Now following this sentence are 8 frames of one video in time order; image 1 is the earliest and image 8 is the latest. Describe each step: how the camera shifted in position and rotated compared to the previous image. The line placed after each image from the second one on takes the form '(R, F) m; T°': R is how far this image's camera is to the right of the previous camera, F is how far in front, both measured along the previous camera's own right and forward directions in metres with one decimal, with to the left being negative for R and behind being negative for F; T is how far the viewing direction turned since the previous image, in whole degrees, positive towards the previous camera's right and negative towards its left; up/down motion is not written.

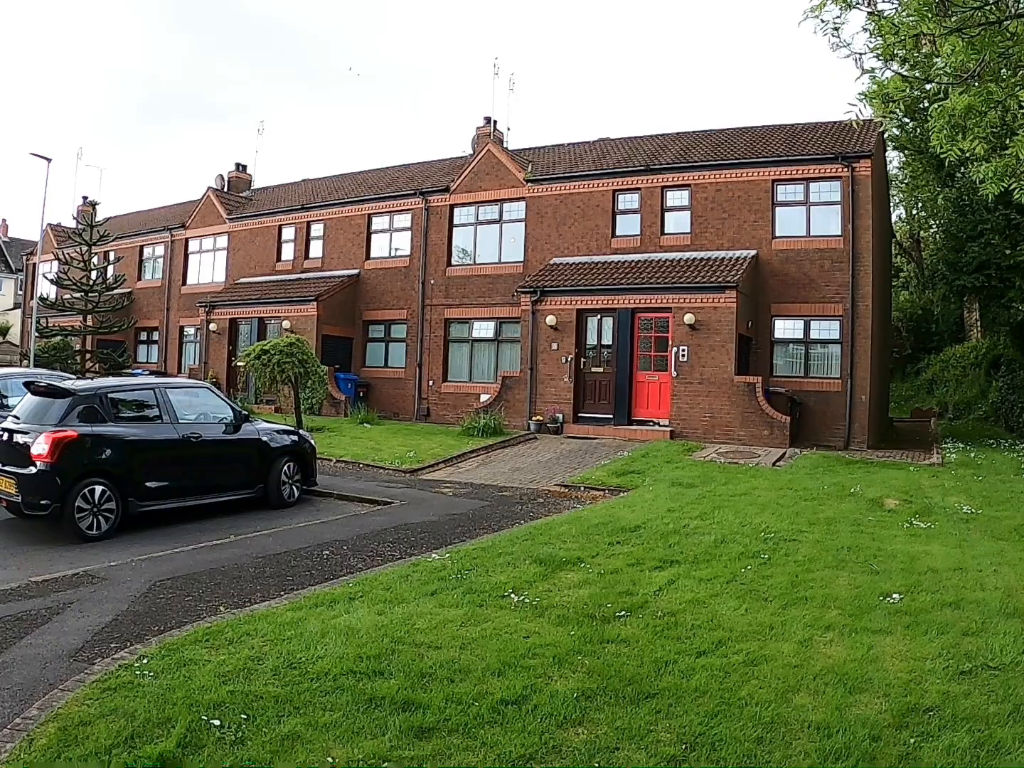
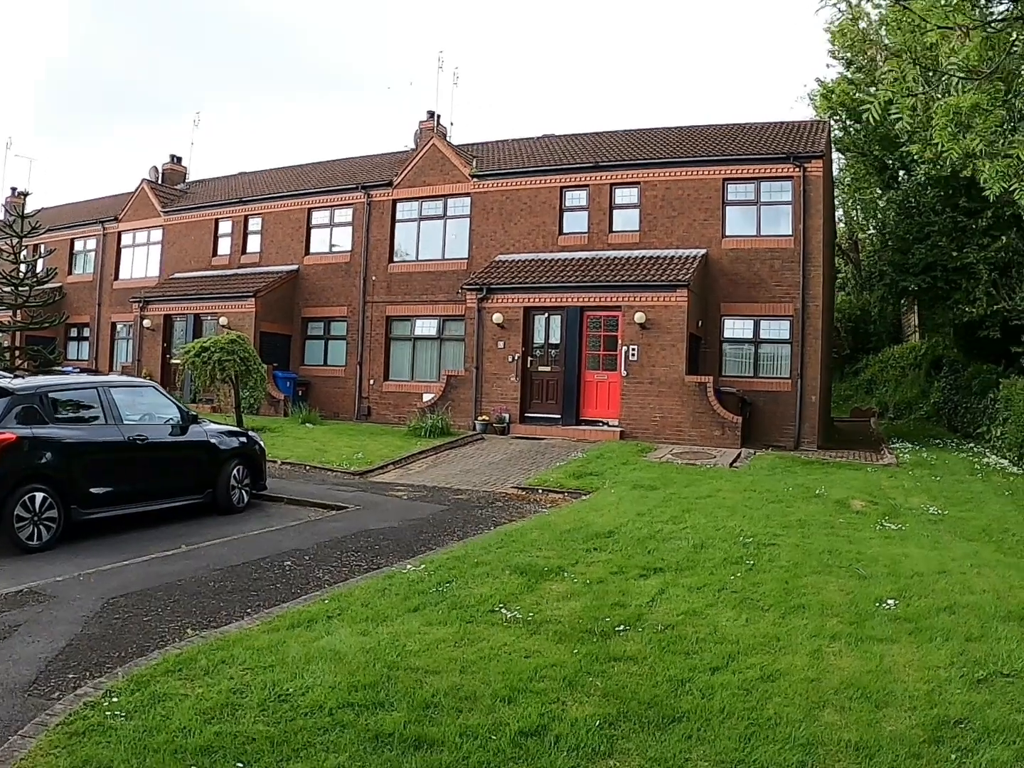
(-0.3, +0.4) m; +4°
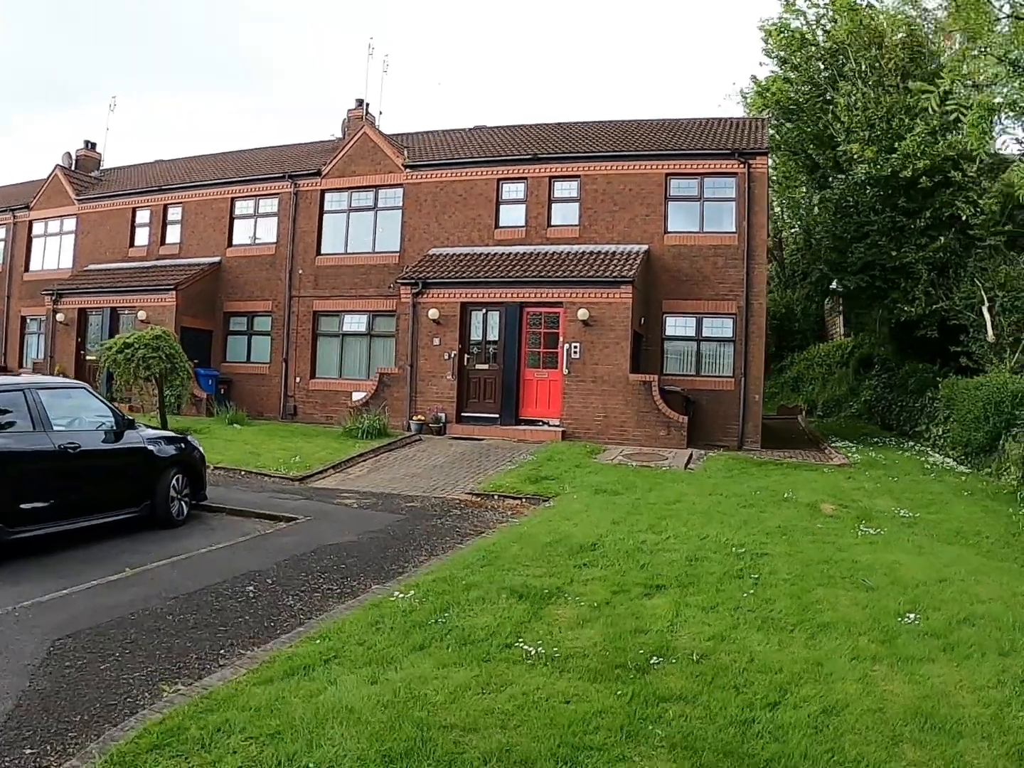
(-0.5, +0.7) m; +5°
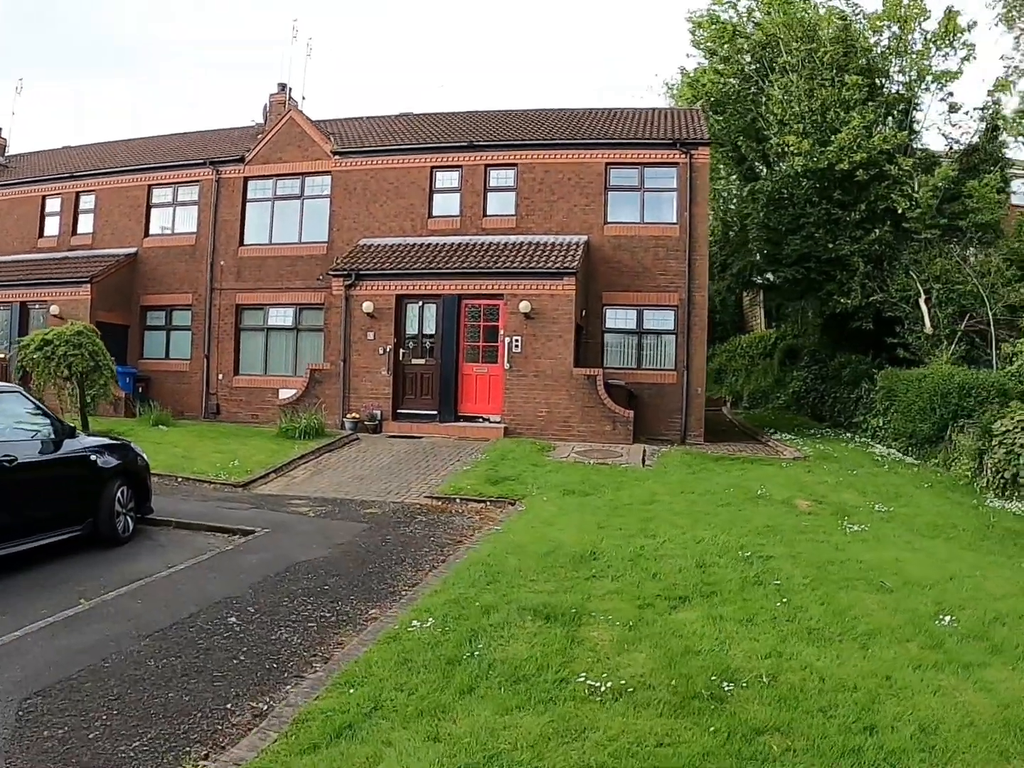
(-0.5, +0.7) m; +5°
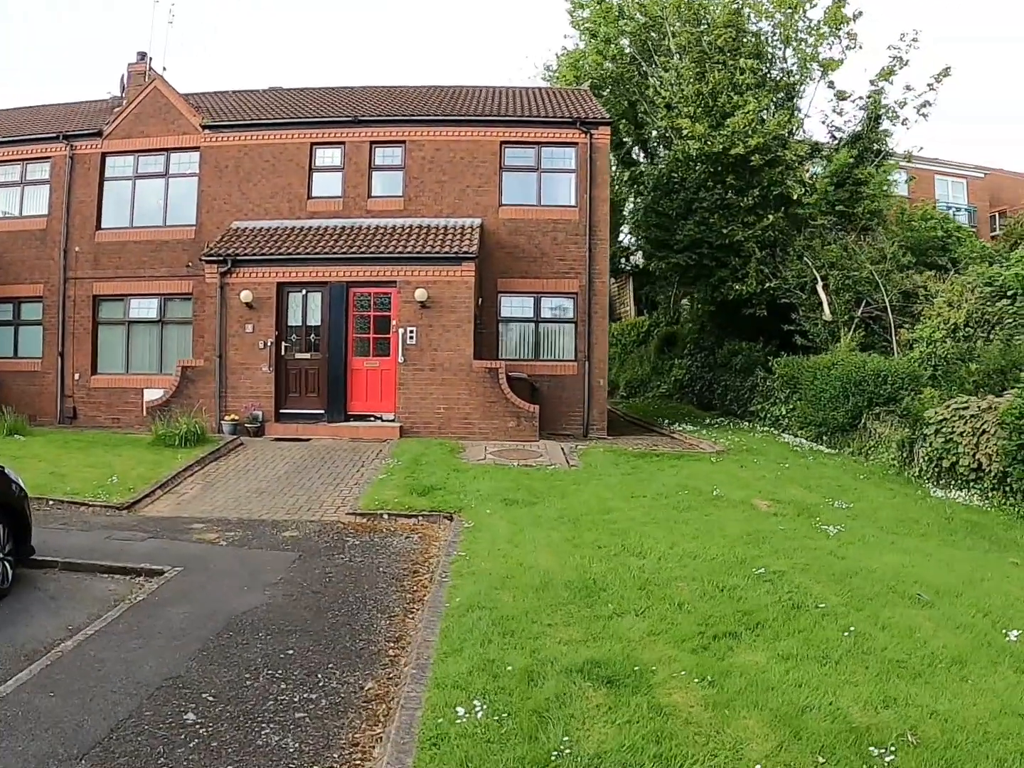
(-0.7, +1.3) m; +8°
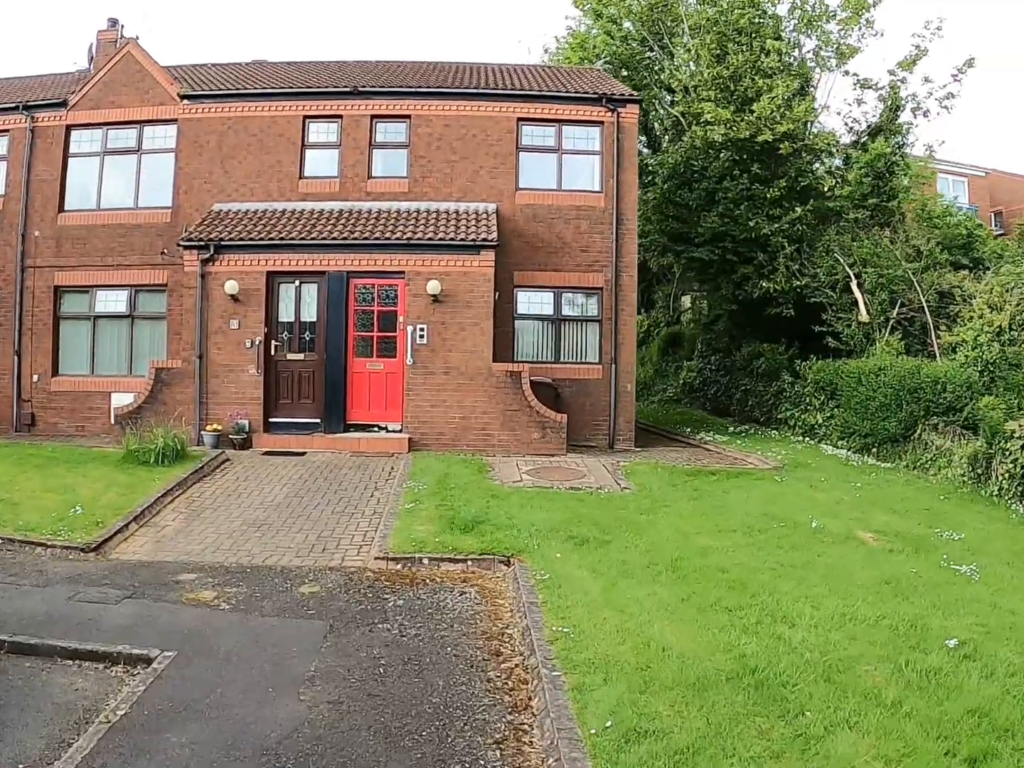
(-0.7, +1.8) m; +2°
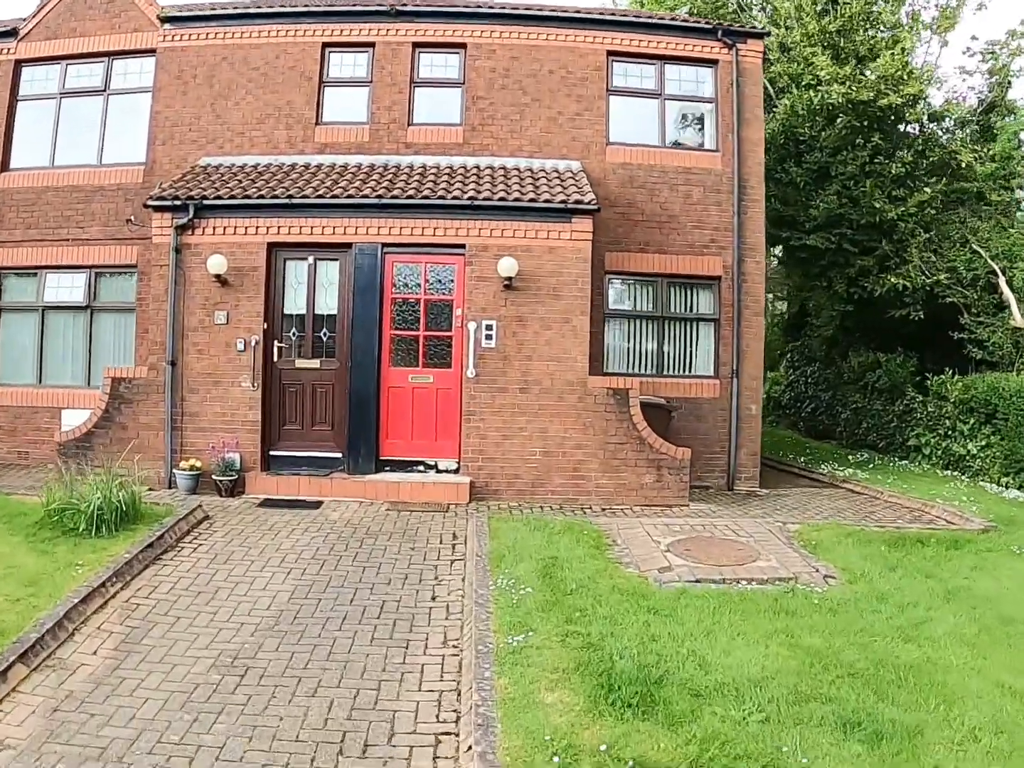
(-0.8, +3.7) m; 0°
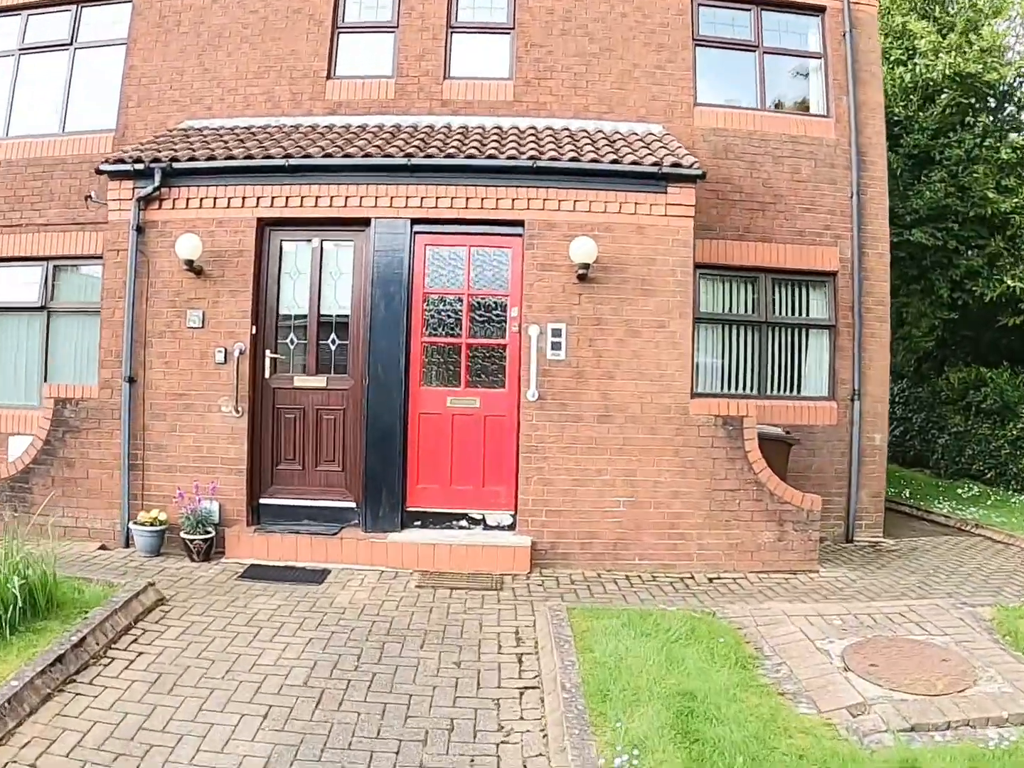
(-0.3, +2.2) m; -1°
